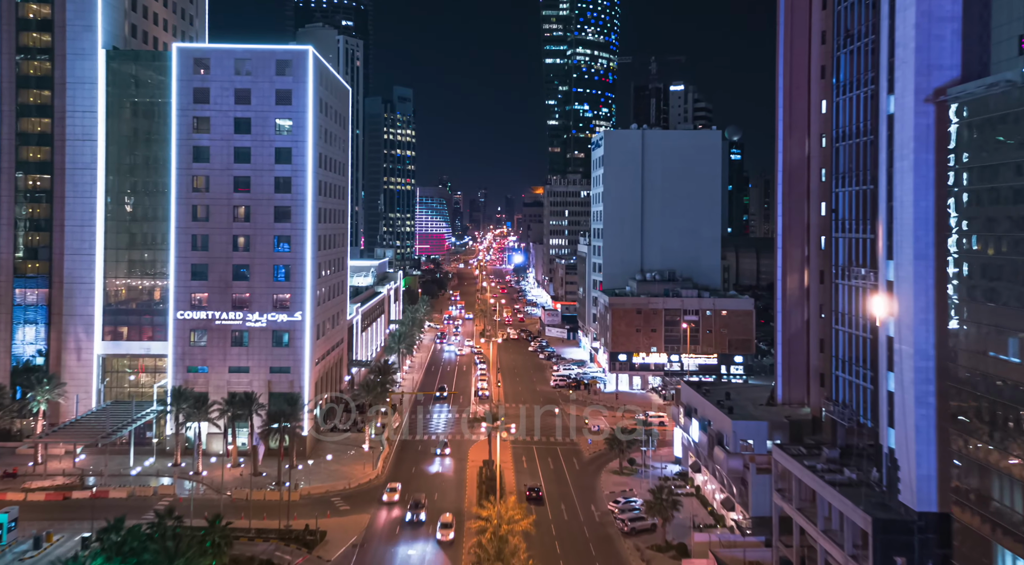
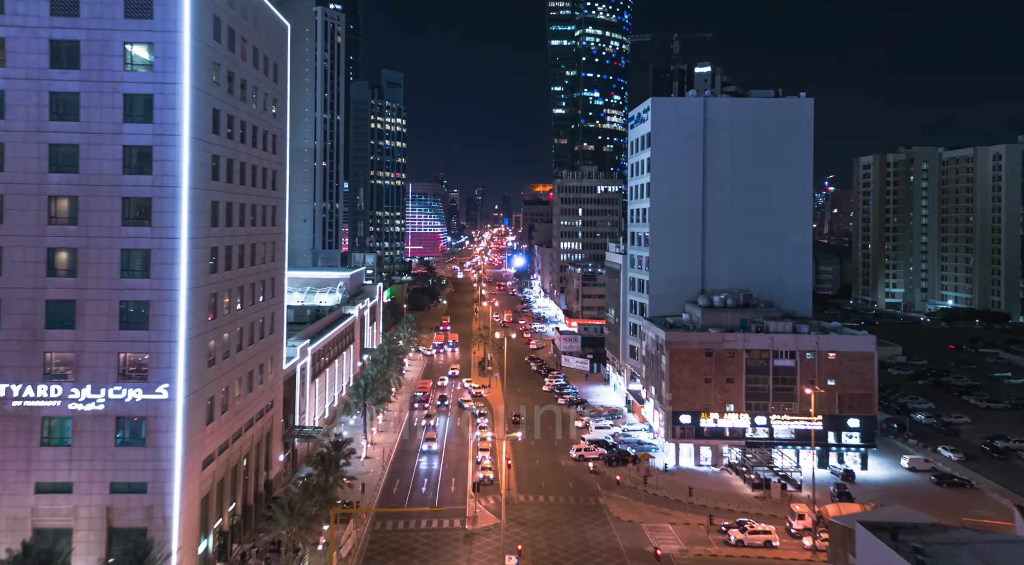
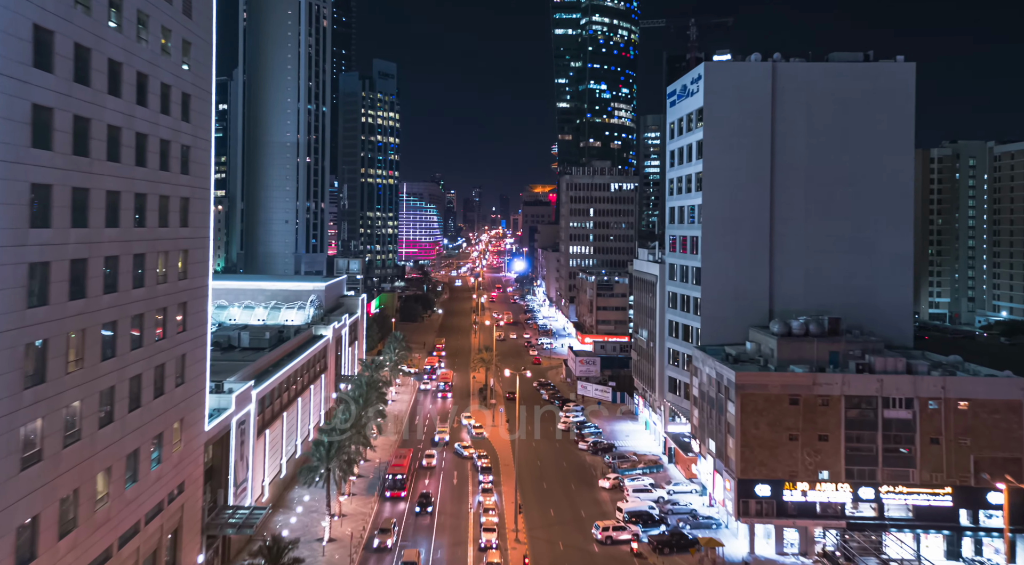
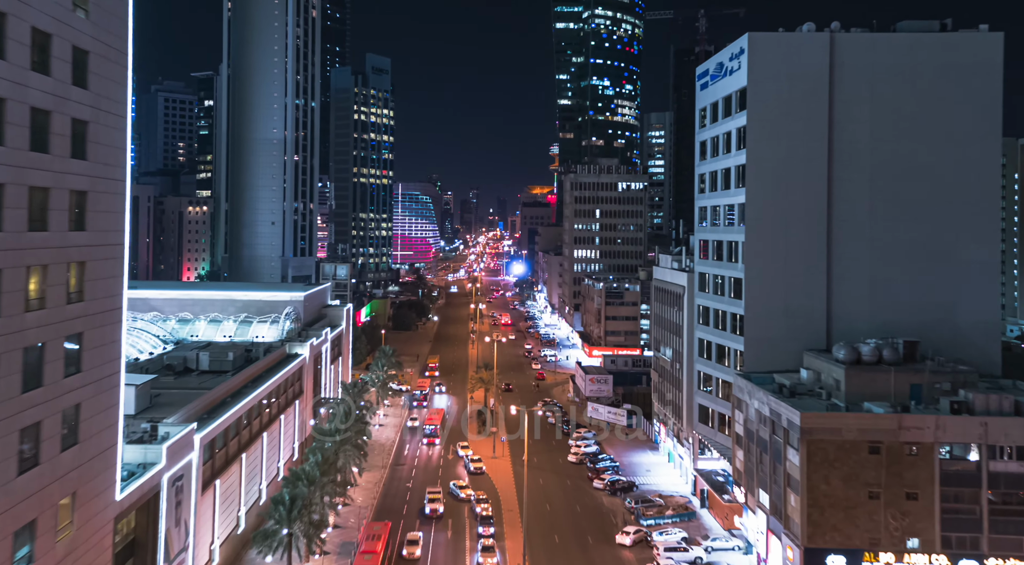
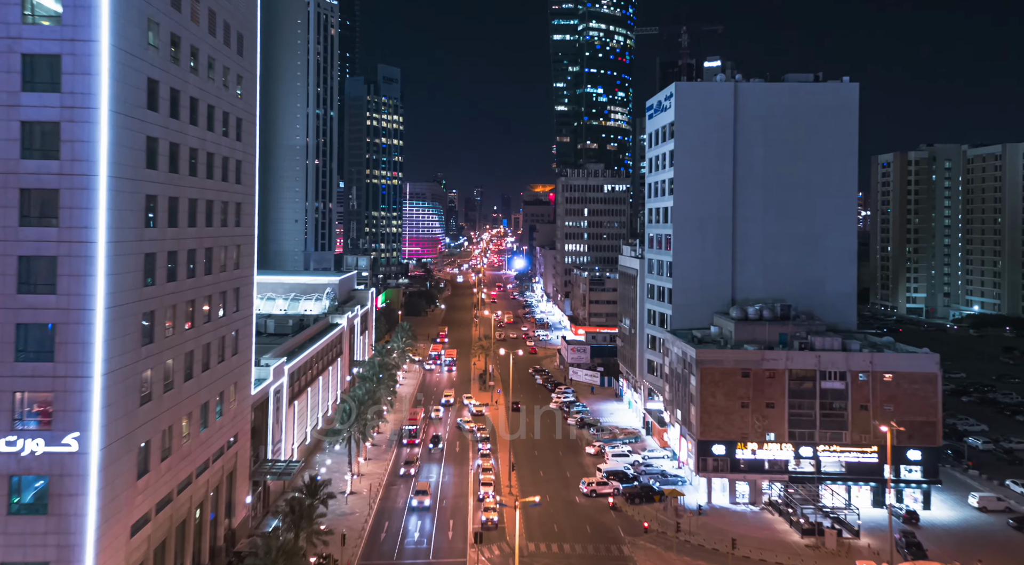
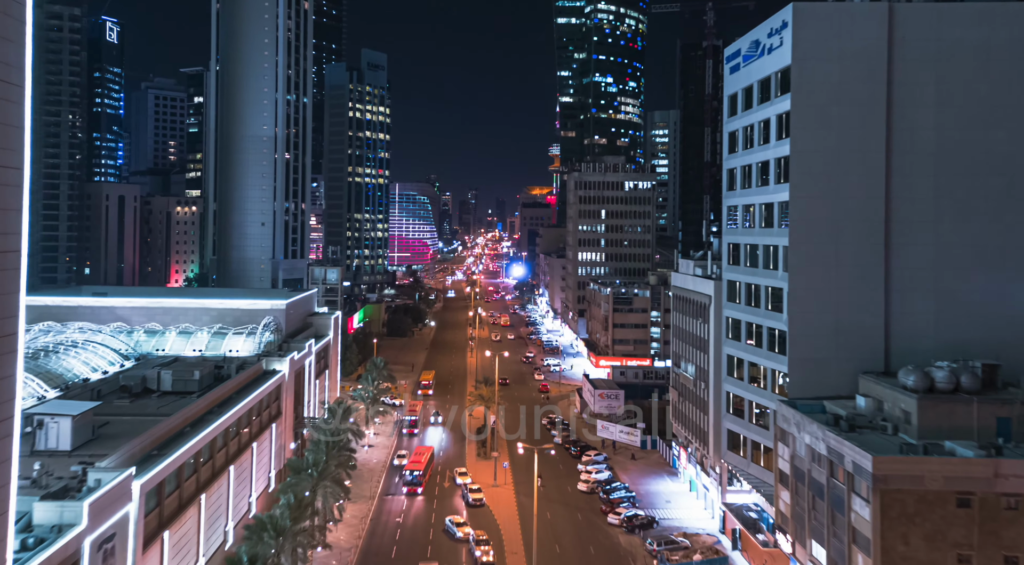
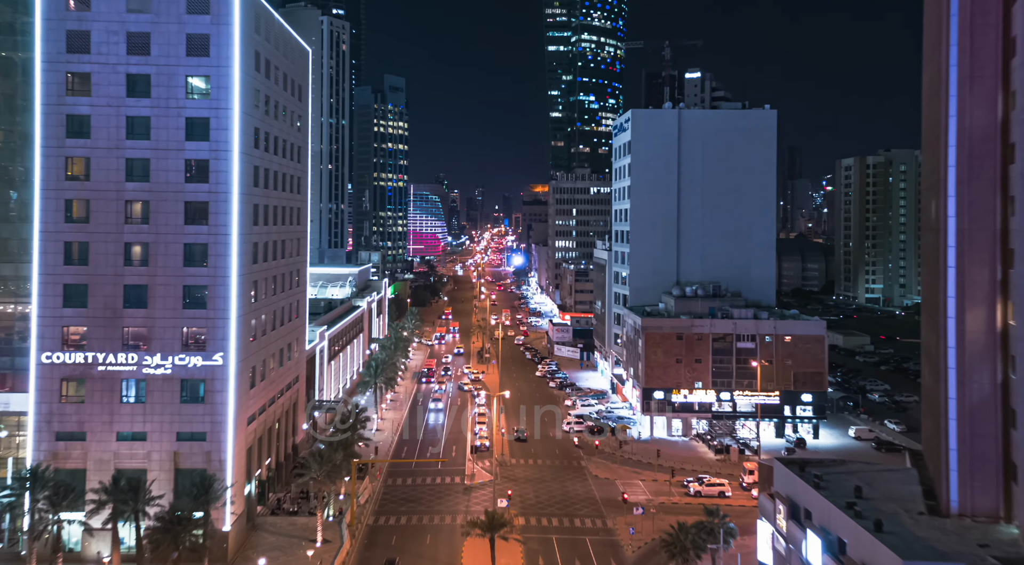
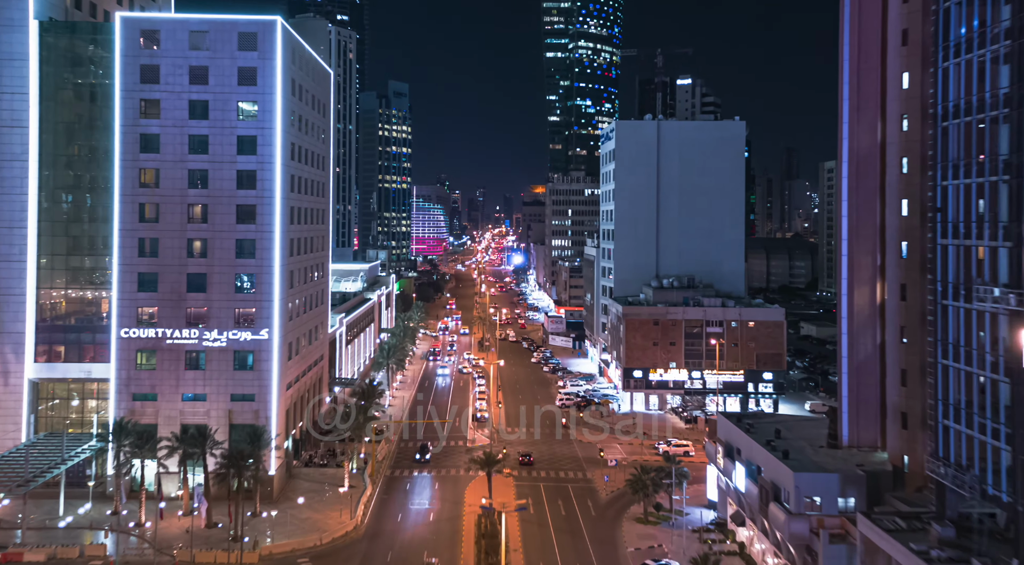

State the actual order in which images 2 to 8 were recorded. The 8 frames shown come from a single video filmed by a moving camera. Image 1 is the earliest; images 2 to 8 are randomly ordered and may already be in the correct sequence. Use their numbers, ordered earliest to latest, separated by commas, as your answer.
8, 7, 2, 5, 3, 4, 6
